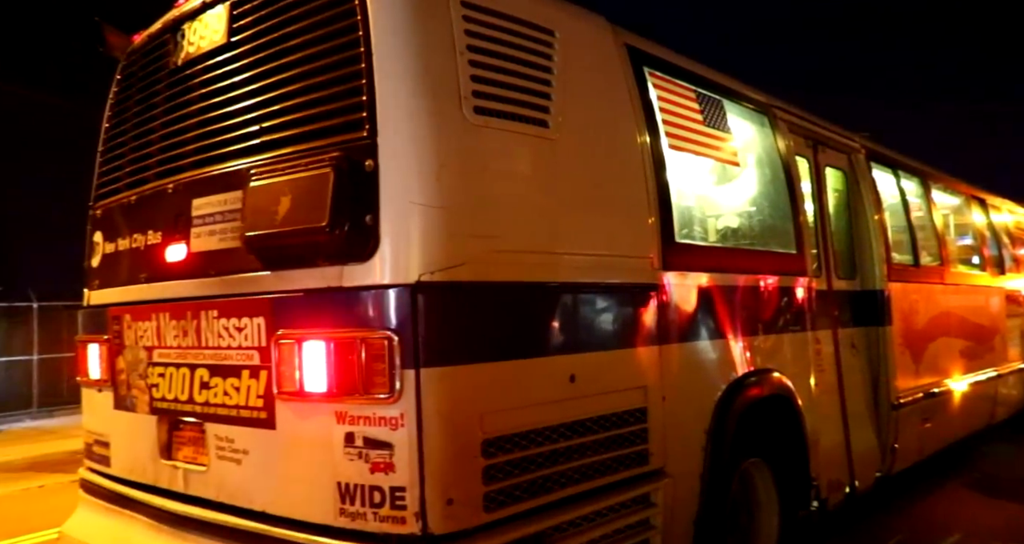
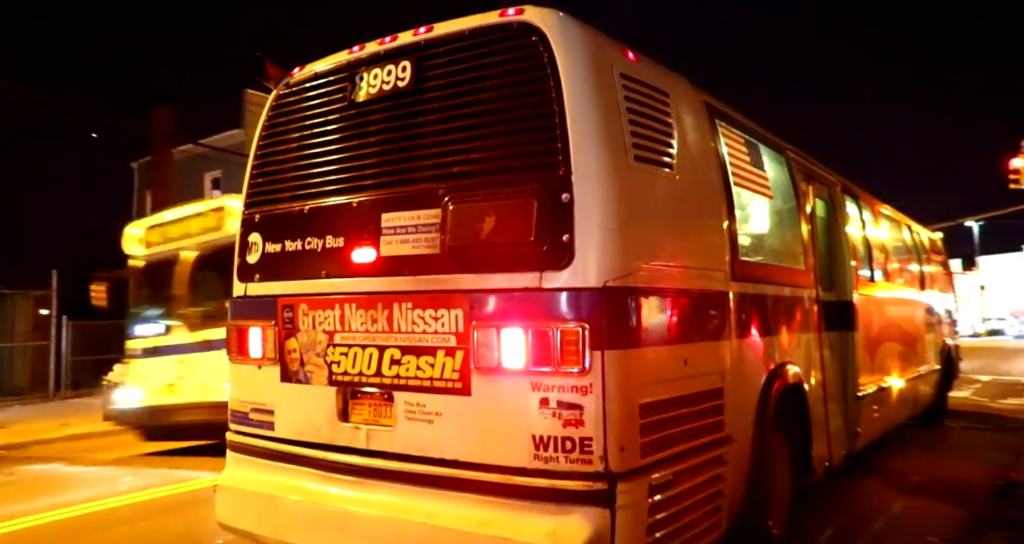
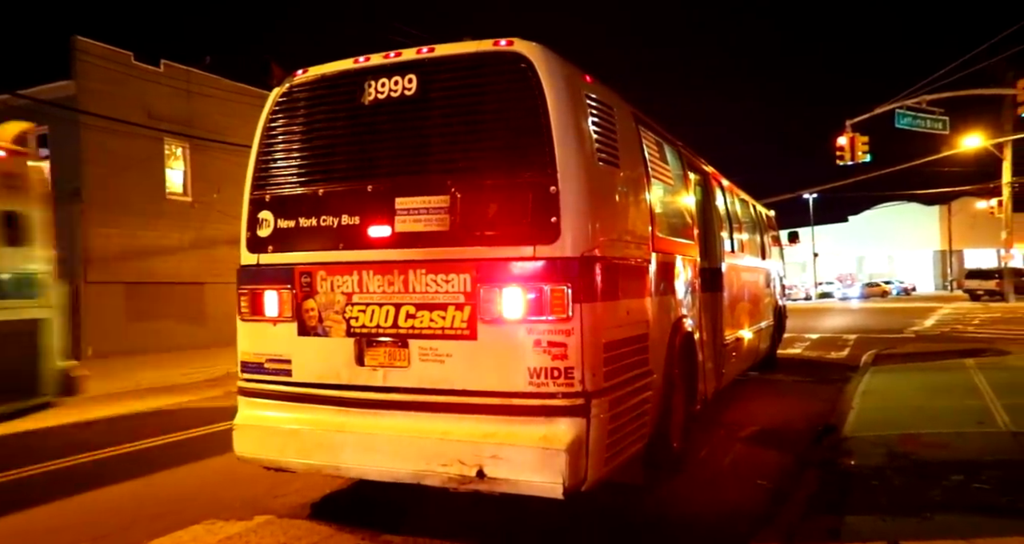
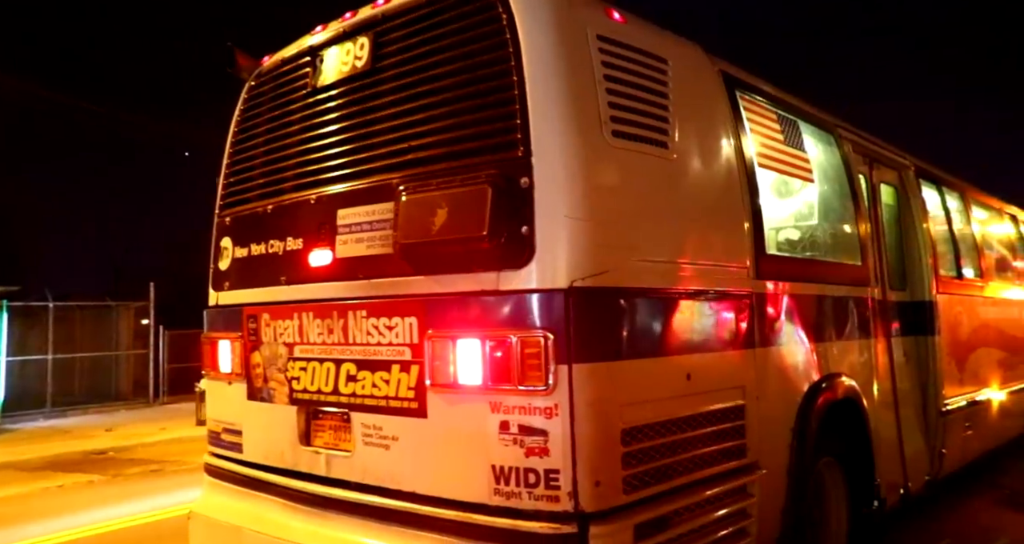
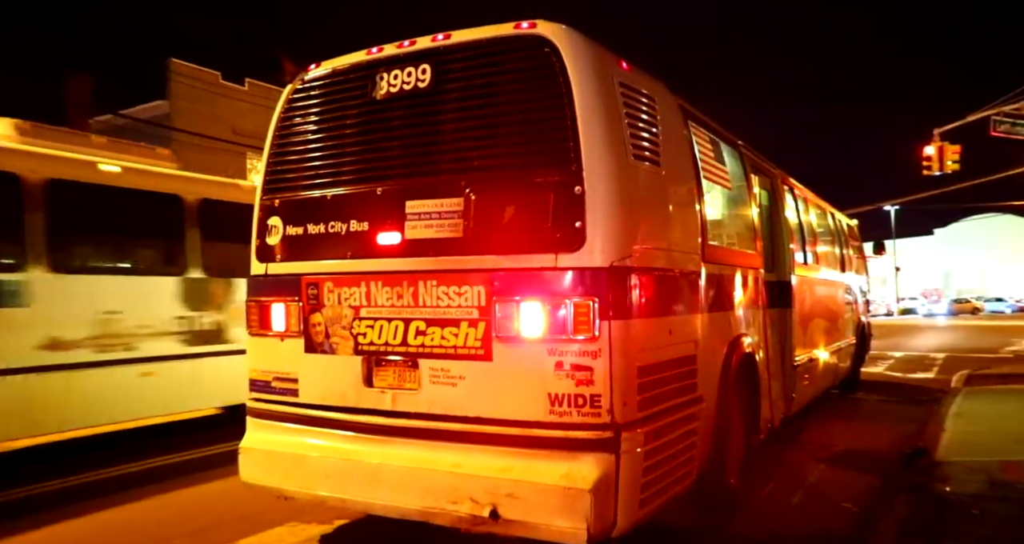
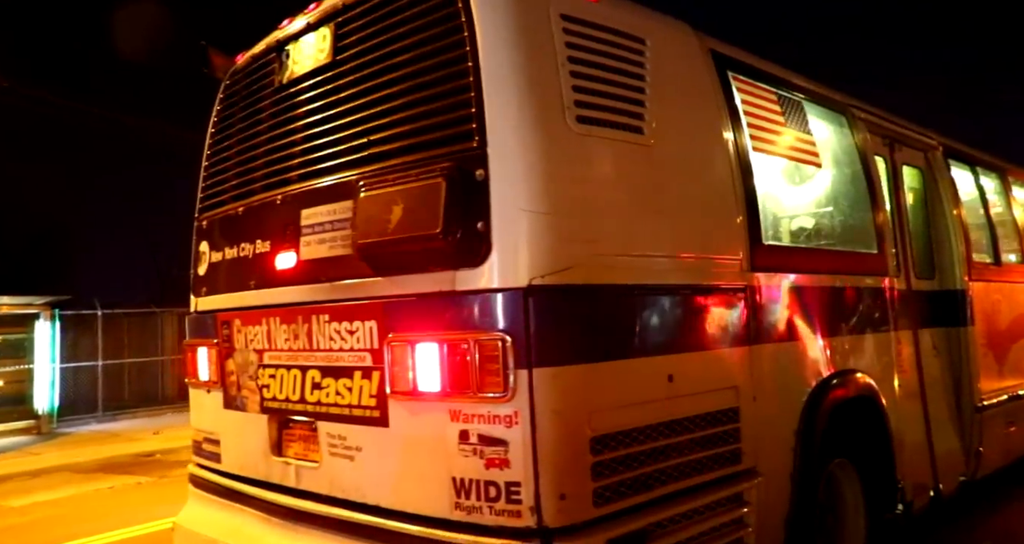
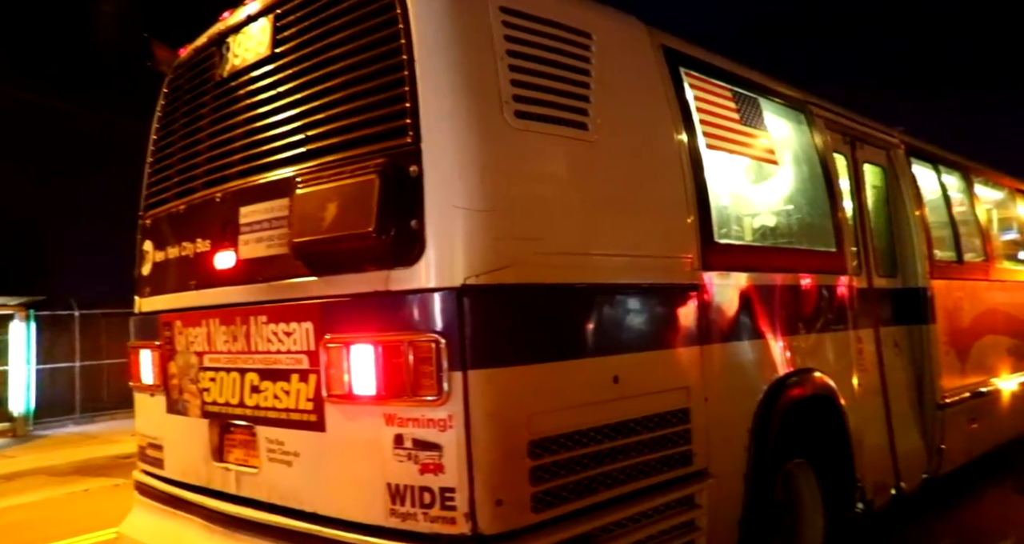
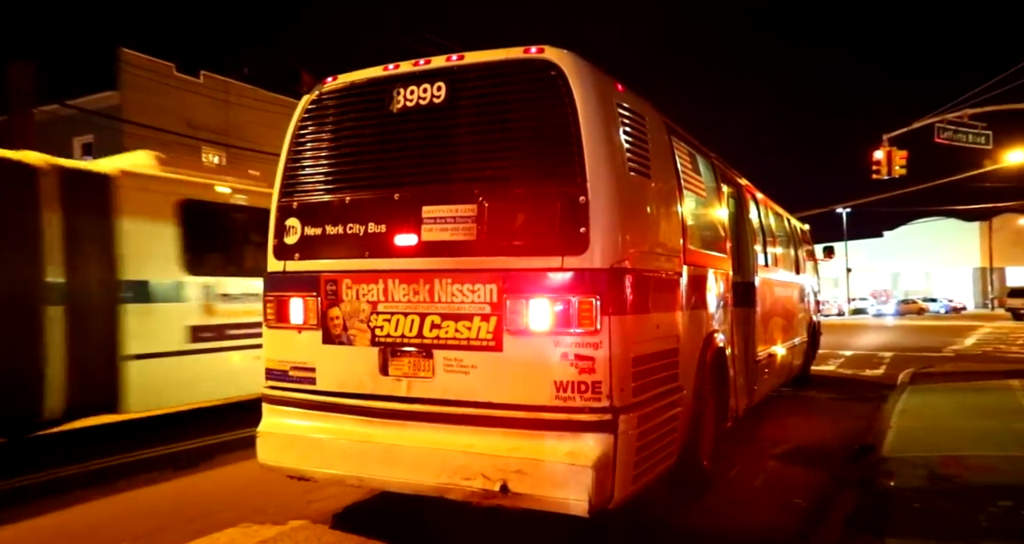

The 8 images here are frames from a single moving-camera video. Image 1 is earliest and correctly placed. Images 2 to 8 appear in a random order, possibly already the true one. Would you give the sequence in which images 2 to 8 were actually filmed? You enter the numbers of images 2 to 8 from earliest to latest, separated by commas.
7, 6, 4, 2, 5, 8, 3
